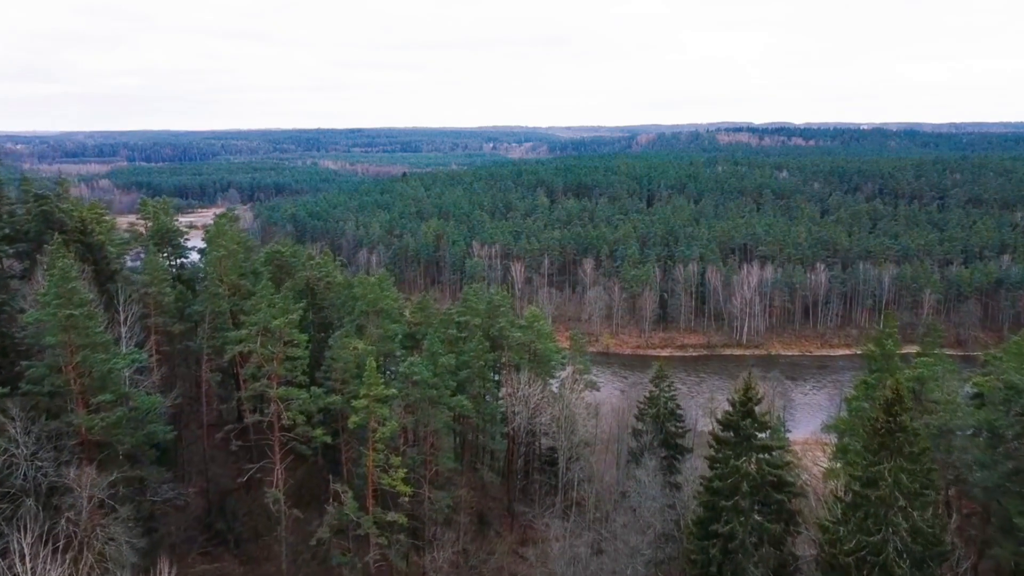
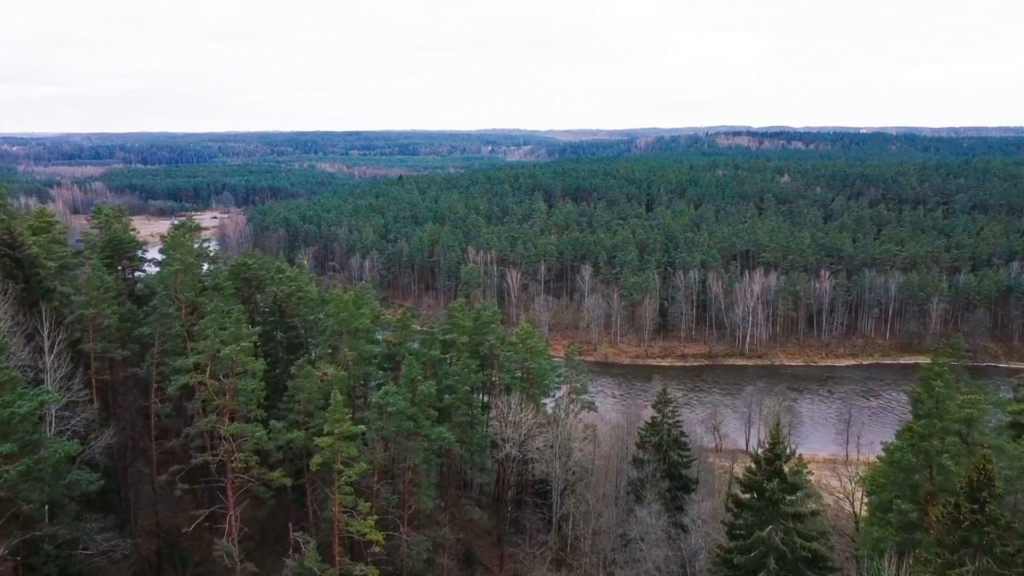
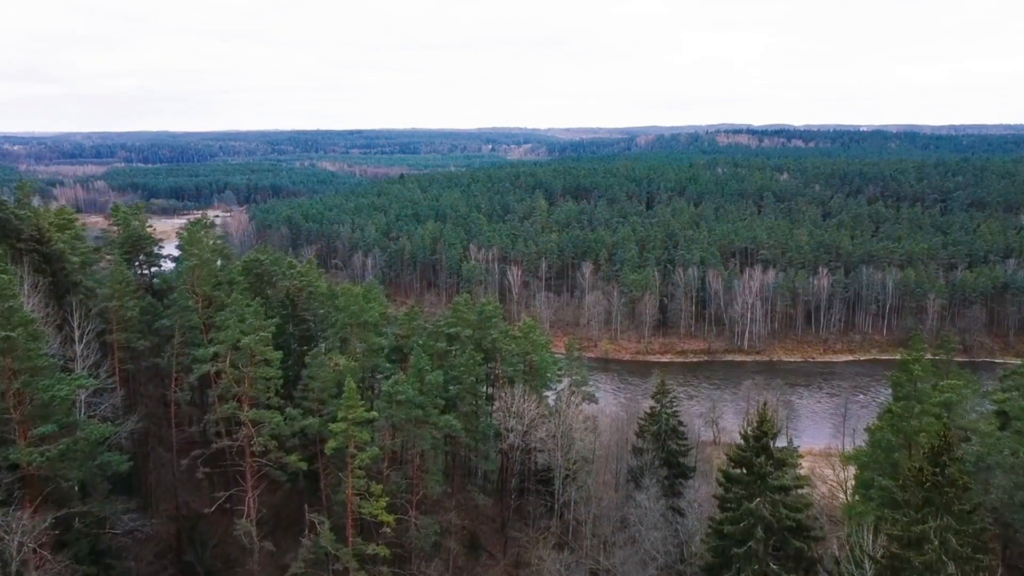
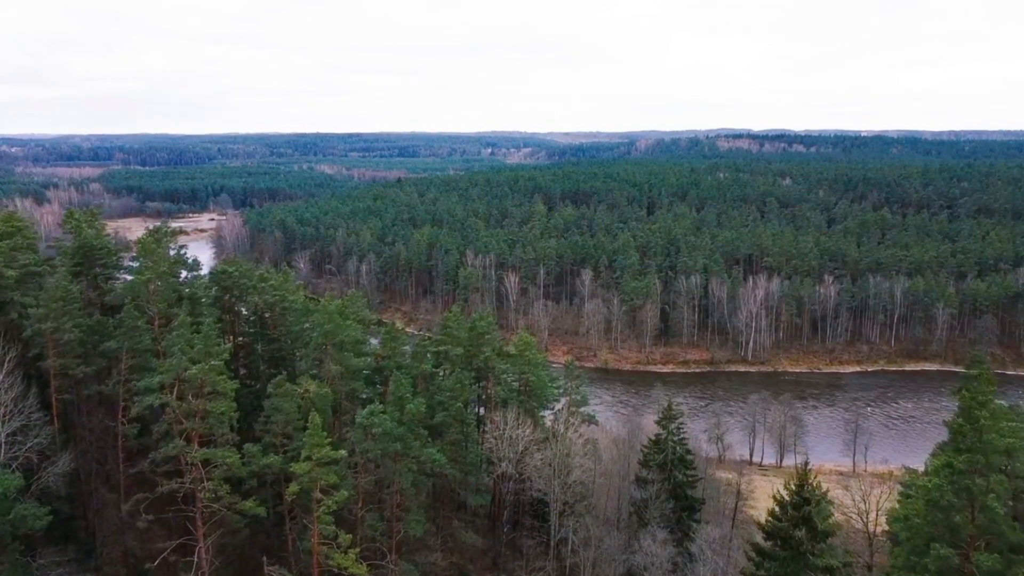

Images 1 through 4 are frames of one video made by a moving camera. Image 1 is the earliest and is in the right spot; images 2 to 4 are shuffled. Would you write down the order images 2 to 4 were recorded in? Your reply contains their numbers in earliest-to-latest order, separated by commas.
3, 2, 4
